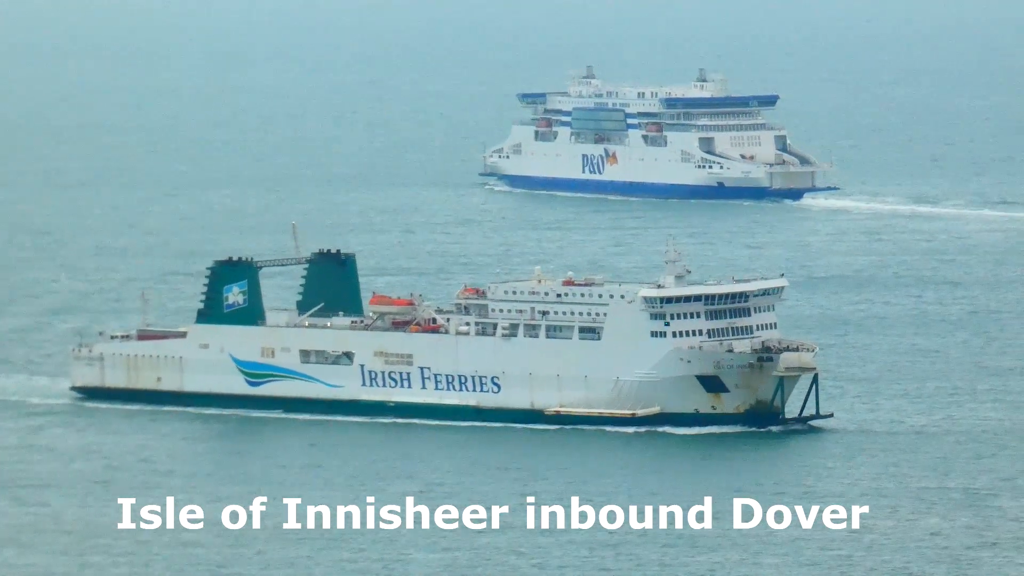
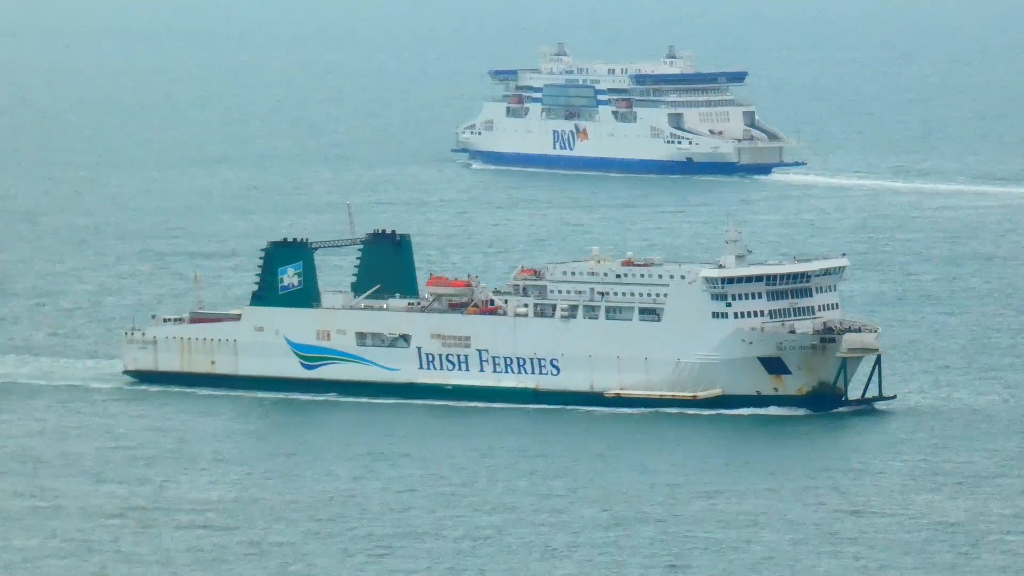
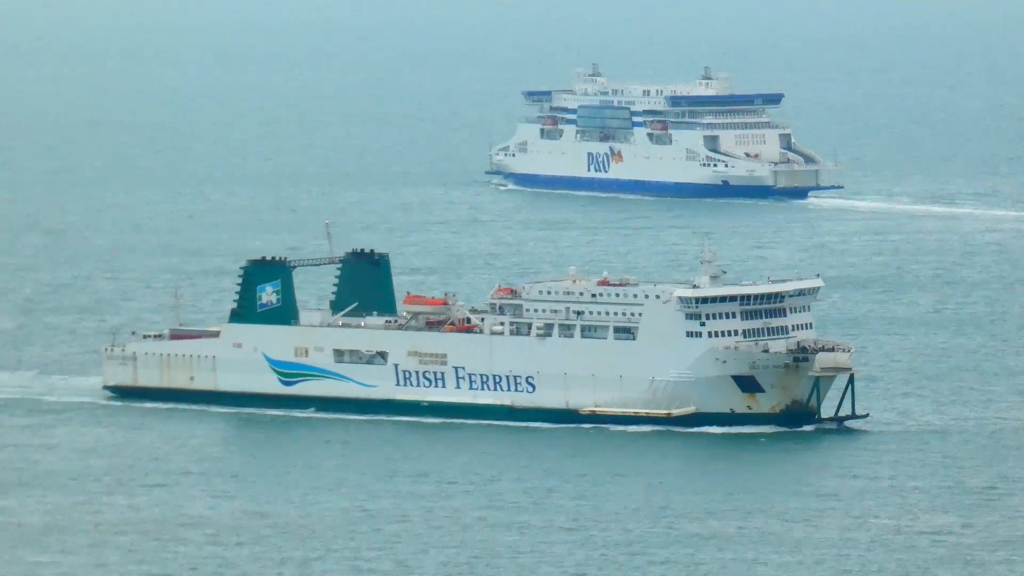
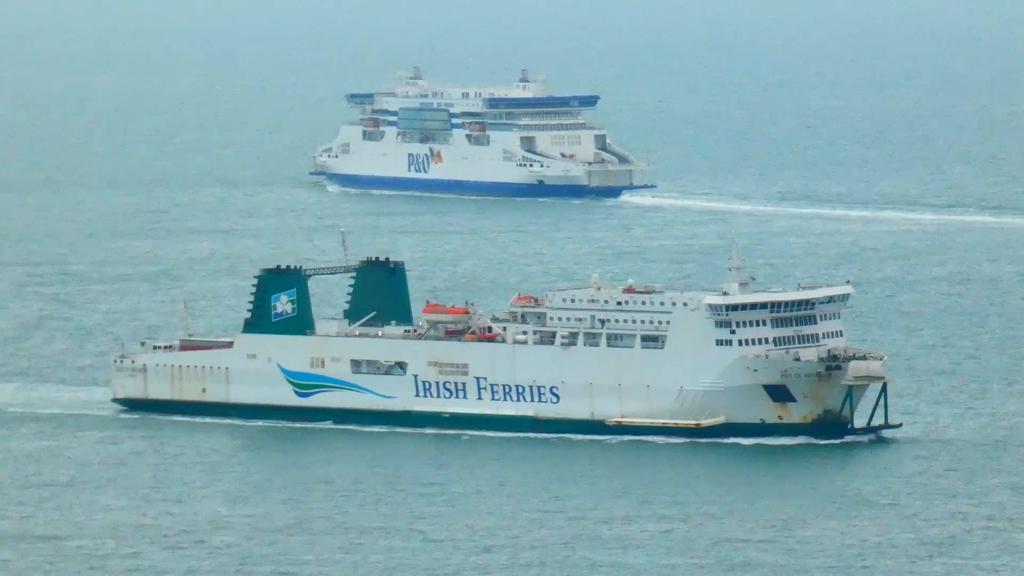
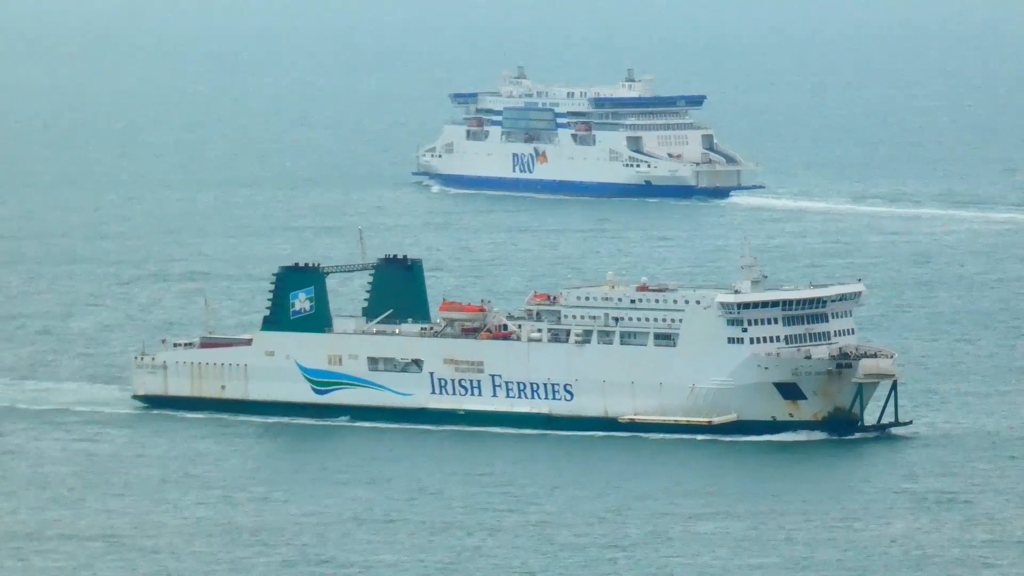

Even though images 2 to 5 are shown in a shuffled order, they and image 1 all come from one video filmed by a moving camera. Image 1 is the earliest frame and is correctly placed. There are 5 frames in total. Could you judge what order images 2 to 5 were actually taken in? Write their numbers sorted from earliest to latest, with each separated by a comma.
3, 2, 5, 4
